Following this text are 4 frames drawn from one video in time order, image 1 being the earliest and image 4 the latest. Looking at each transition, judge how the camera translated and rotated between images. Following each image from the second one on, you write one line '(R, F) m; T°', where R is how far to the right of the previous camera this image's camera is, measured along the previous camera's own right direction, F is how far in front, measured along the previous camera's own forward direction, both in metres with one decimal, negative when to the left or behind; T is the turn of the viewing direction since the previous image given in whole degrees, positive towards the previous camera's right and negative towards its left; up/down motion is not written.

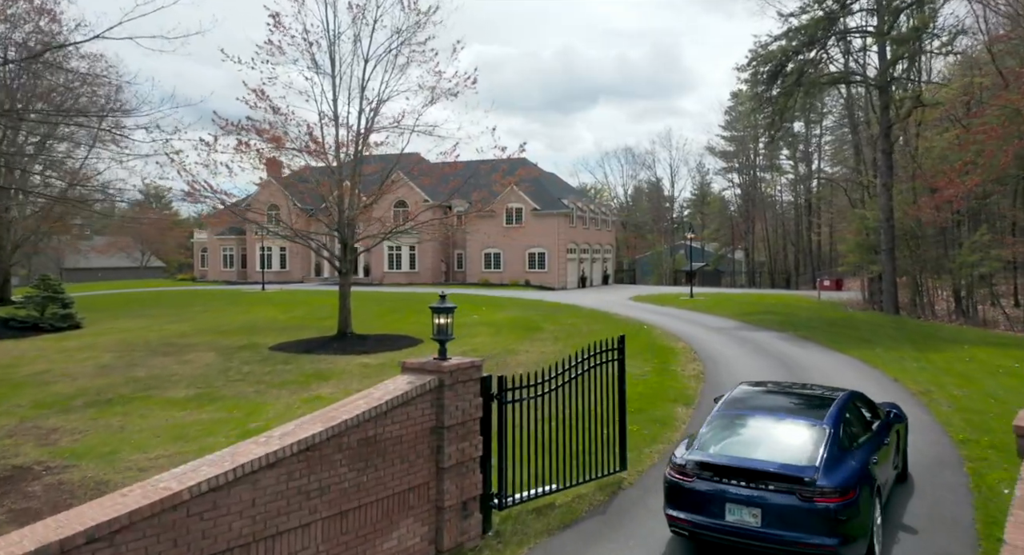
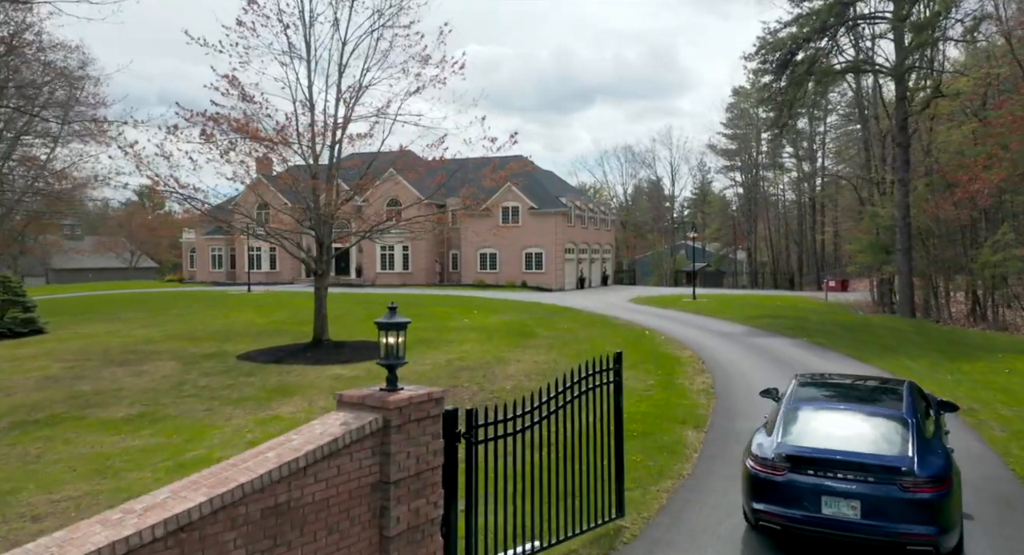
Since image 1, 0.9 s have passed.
(+0.2, +1.7) m; 0°
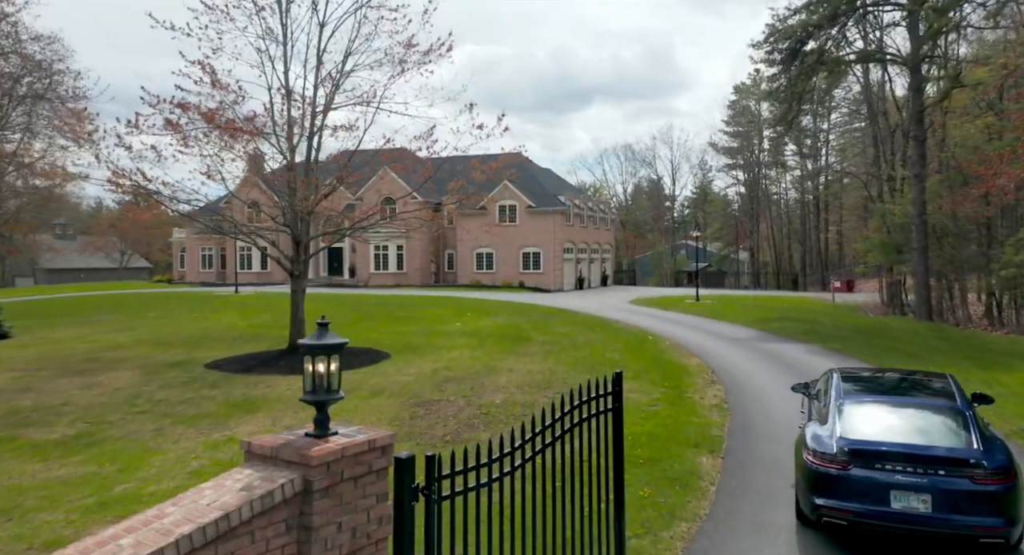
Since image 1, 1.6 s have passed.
(+0.1, +1.4) m; 0°
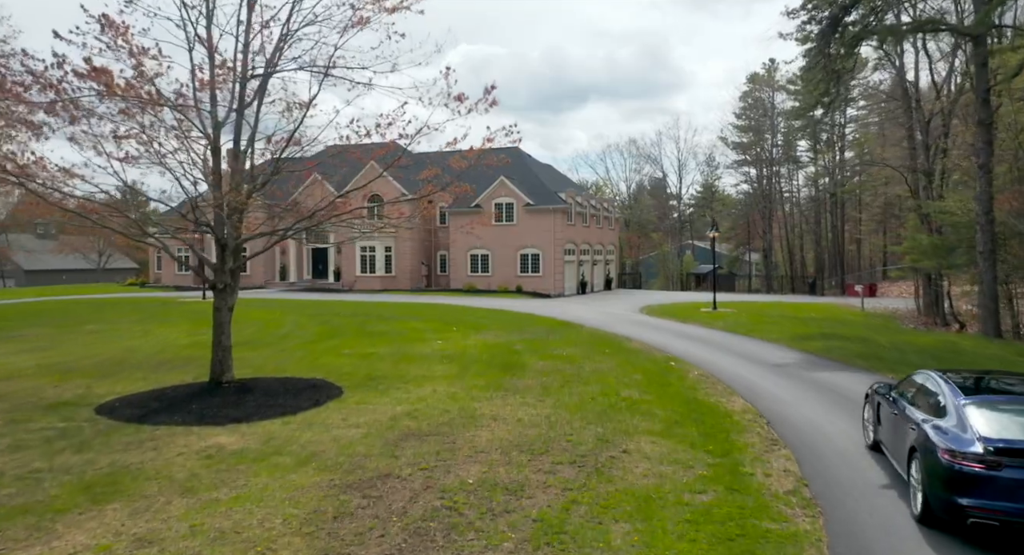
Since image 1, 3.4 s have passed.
(+0.2, +3.9) m; 0°
